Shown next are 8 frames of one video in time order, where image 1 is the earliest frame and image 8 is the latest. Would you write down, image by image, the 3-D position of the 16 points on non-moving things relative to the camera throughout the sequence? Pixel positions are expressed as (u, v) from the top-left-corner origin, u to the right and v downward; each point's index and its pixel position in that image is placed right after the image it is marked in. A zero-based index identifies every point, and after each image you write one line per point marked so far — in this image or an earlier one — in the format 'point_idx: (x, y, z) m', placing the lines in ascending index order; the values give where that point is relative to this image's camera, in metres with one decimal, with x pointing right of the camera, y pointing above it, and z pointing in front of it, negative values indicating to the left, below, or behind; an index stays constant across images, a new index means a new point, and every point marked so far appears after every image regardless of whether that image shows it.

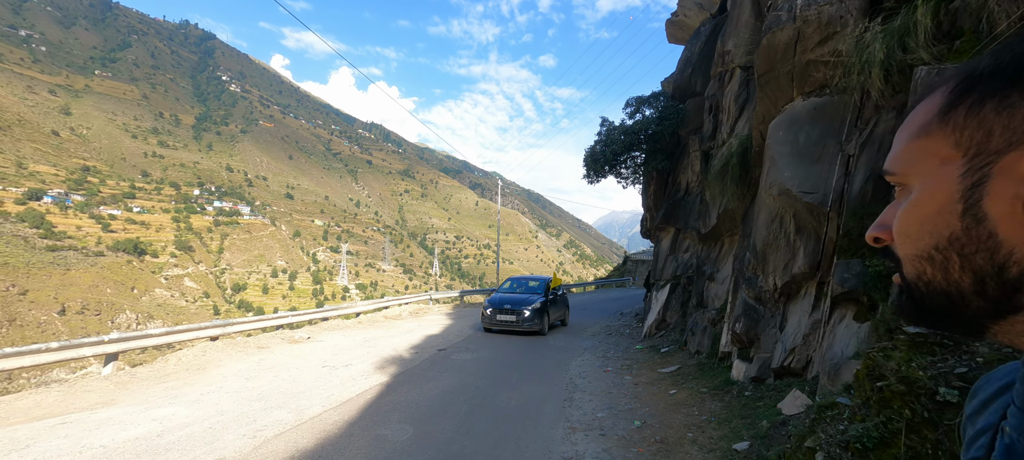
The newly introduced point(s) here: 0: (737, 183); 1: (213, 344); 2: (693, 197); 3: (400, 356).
0: (+3.5, +0.7, +6.5) m
1: (-7.7, -3.0, +10.9) m
2: (+4.8, +0.9, +11.0) m
3: (-2.6, -3.0, +9.9) m
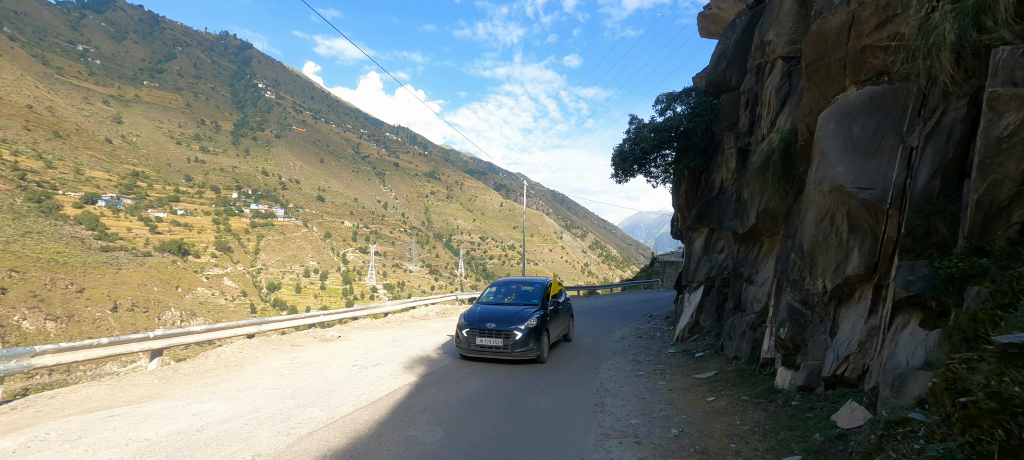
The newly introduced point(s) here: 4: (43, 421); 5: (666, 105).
0: (+3.9, +0.7, +6.2) m
1: (-7.0, -3.0, +11.2) m
2: (+5.5, +0.9, +10.6) m
3: (-1.9, -3.0, +9.9) m
4: (-6.2, -2.5, +5.5) m
5: (+4.4, +3.6, +12.1) m
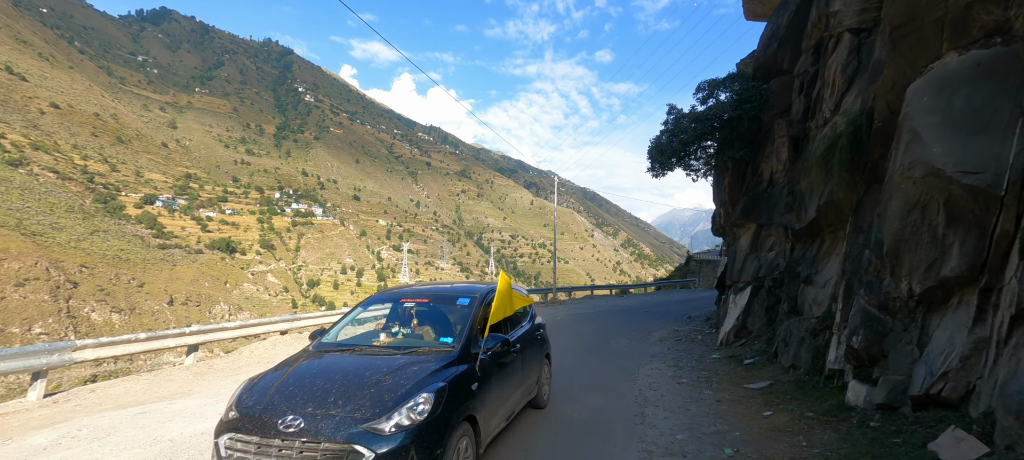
0: (+4.3, +0.8, +5.5) m
1: (-6.1, -2.9, +11.3) m
2: (+6.2, +1.0, +9.7) m
3: (-1.2, -3.0, +9.6) m
4: (-5.7, -2.5, +5.6) m
5: (+5.2, +3.7, +11.3) m
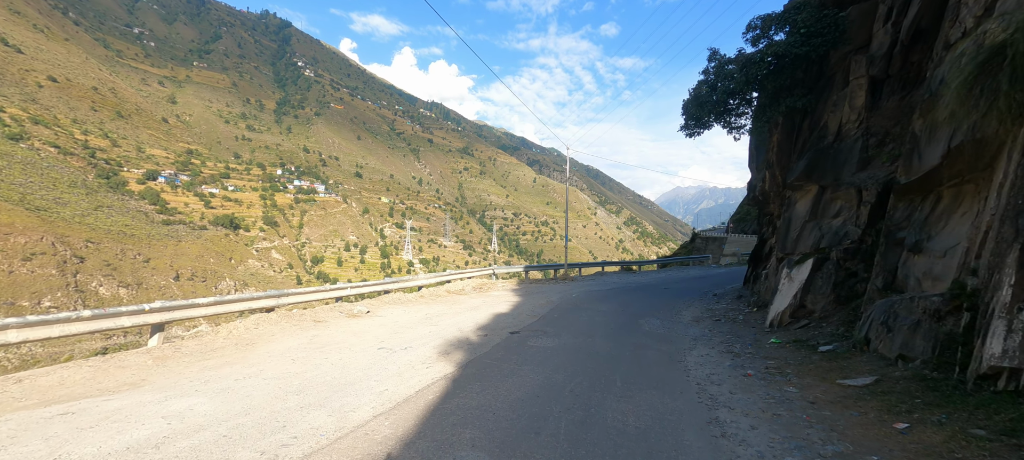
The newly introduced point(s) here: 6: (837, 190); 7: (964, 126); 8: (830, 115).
0: (+4.7, +1.3, +3.9) m
1: (-5.8, -2.0, +10.0) m
2: (+6.6, +1.7, +8.1) m
3: (-0.8, -2.2, +8.3) m
4: (-5.4, -1.9, +4.2) m
5: (+5.7, +4.5, +9.6) m
6: (+6.5, +0.8, +8.4) m
7: (+5.0, +1.2, +4.6) m
8: (+6.7, +2.4, +8.9) m
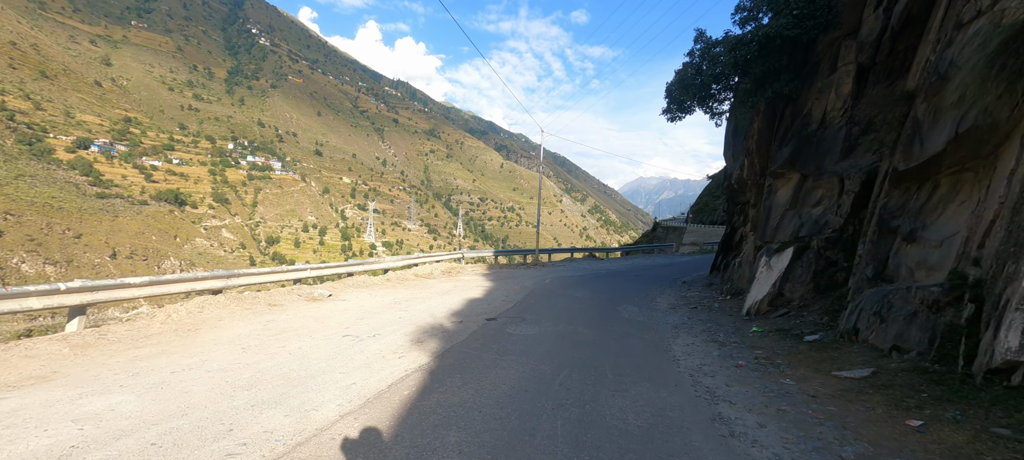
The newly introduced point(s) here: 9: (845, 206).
0: (+4.7, +1.4, +3.7) m
1: (-6.3, -1.5, +9.0) m
2: (+6.3, +1.9, +8.1) m
3: (-1.3, -1.8, +7.7) m
4: (-5.5, -1.5, +3.3) m
5: (+5.3, +4.8, +9.3) m
6: (+6.1, +1.0, +8.3) m
7: (+4.9, +1.3, +4.5) m
8: (+6.3, +2.6, +8.8) m
9: (+6.1, +0.5, +7.7) m
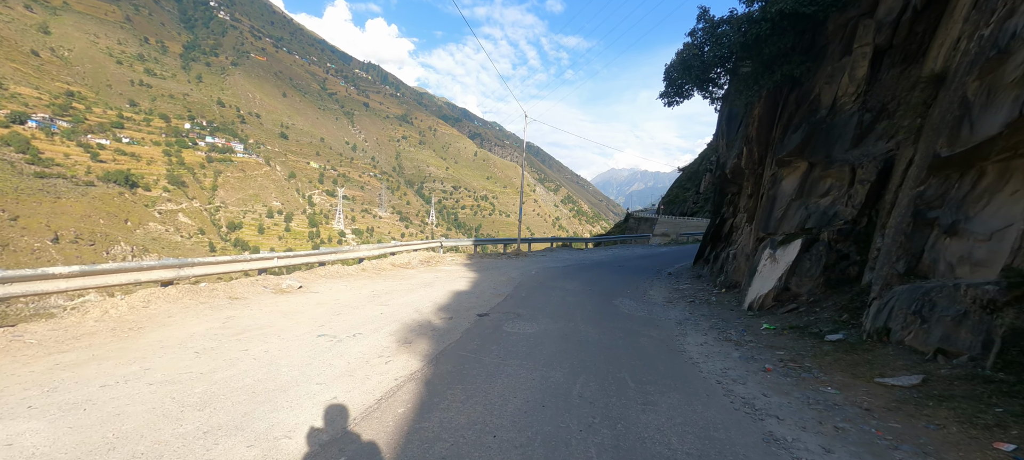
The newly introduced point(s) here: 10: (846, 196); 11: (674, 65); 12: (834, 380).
0: (+4.9, +1.4, +3.3) m
1: (-6.5, -1.1, +7.9) m
2: (+6.2, +2.0, +7.7) m
3: (-1.4, -1.6, +6.9) m
4: (-5.3, -1.4, +2.3) m
5: (+5.2, +5.0, +8.8) m
6: (+6.0, +1.2, +7.9) m
7: (+5.1, +1.3, +4.0) m
8: (+6.2, +2.8, +8.4) m
9: (+6.0, +0.6, +7.3) m
10: (+6.0, +0.6, +7.6) m
11: (+4.1, +4.1, +10.7) m
12: (+3.5, -1.6, +4.6) m
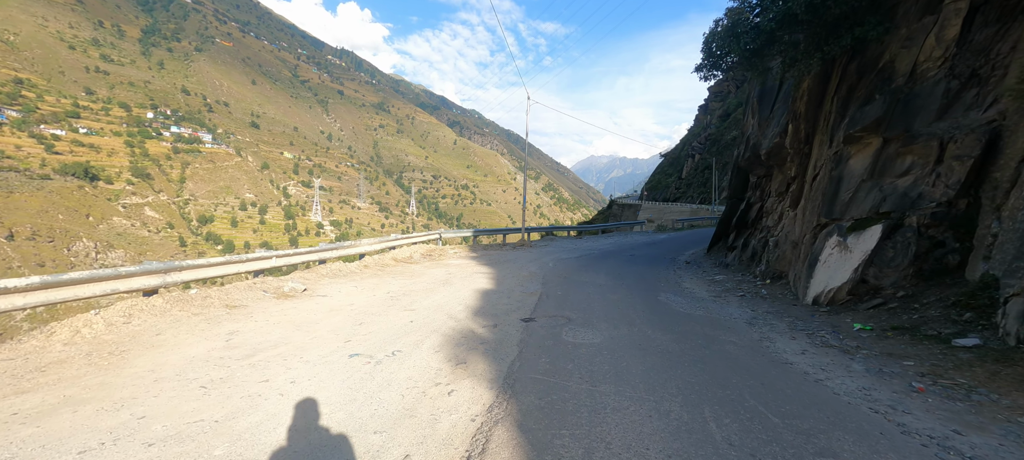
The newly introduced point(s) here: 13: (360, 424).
0: (+5.9, +1.5, +2.4) m
1: (-5.7, -1.1, +6.6) m
2: (+7.0, +2.3, +6.9) m
3: (-0.5, -1.5, +5.9) m
4: (-4.2, -1.5, +1.0) m
5: (+5.8, +5.2, +7.9) m
6: (+6.8, +1.4, +7.1) m
7: (+6.1, +1.5, +3.2) m
8: (+6.9, +3.1, +7.6) m
9: (+6.8, +0.8, +6.5) m
10: (+6.8, +0.8, +6.8) m
11: (+4.6, +4.4, +9.7) m
12: (+4.5, -1.5, +3.7) m
13: (-1.2, -1.6, +3.5) m
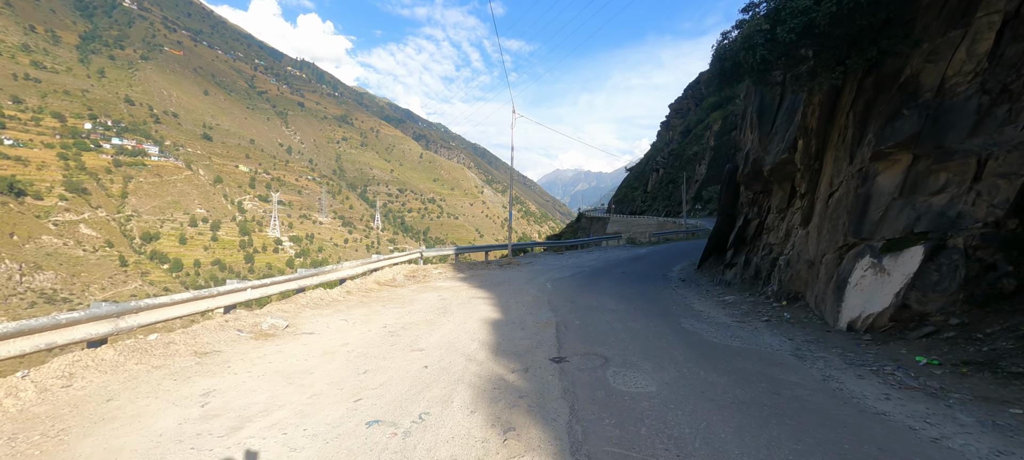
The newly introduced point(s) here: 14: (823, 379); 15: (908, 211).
0: (+6.6, +1.3, +2.1) m
1: (-5.2, -1.6, +5.3) m
2: (+7.3, +1.9, +6.7) m
3: (0.0, -1.9, +4.9) m
4: (-3.3, -1.7, -0.2) m
5: (+6.1, +4.8, +7.7) m
6: (+7.1, +1.1, +6.9) m
7: (+6.7, +1.2, +2.9) m
8: (+7.2, +2.7, +7.4) m
9: (+7.2, +0.5, +6.2) m
10: (+7.2, +0.5, +6.5) m
11: (+4.7, +3.9, +9.4) m
12: (+5.1, -1.8, +3.2) m
13: (-0.5, -1.9, +2.5) m
14: (+4.0, -1.9, +5.4) m
15: (+6.8, +0.3, +7.2) m
